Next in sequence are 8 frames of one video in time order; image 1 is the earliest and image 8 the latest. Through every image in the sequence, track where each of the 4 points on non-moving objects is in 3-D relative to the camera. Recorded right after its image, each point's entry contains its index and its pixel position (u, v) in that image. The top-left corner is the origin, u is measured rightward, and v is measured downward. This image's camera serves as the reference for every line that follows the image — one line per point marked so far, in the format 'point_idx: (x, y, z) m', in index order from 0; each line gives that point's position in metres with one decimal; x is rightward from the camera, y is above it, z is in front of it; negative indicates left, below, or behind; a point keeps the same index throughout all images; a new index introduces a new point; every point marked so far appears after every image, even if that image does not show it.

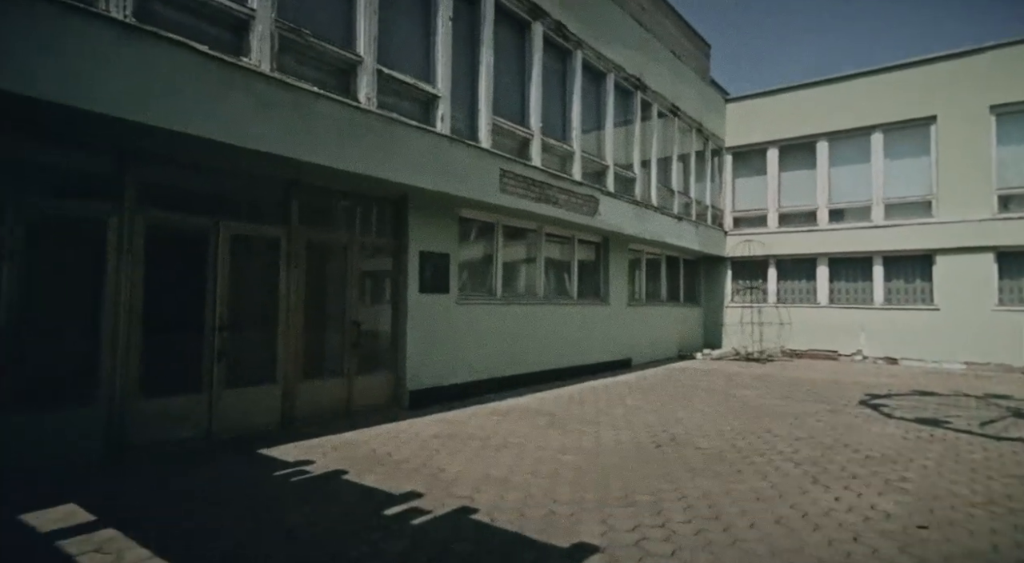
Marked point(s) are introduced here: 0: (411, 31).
0: (-1.1, +2.6, +6.2) m
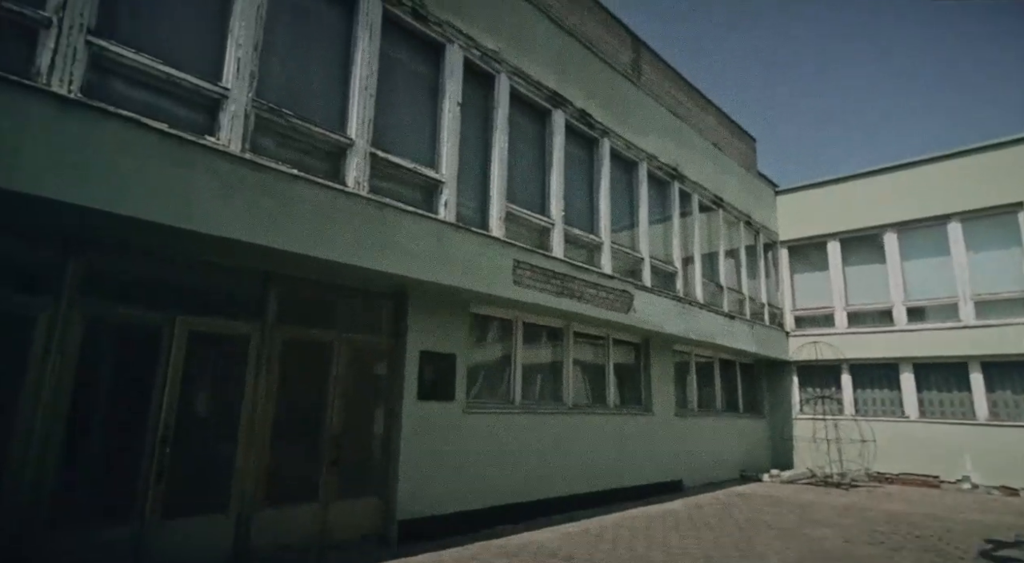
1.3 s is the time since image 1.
0: (-1.0, +1.6, +5.8) m
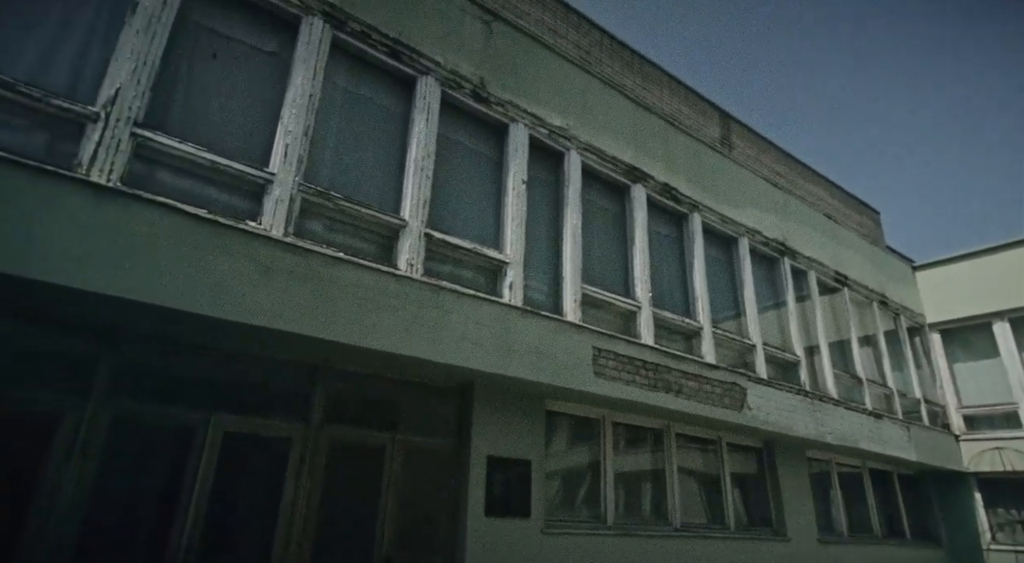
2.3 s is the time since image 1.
0: (-0.3, +0.8, +5.4) m
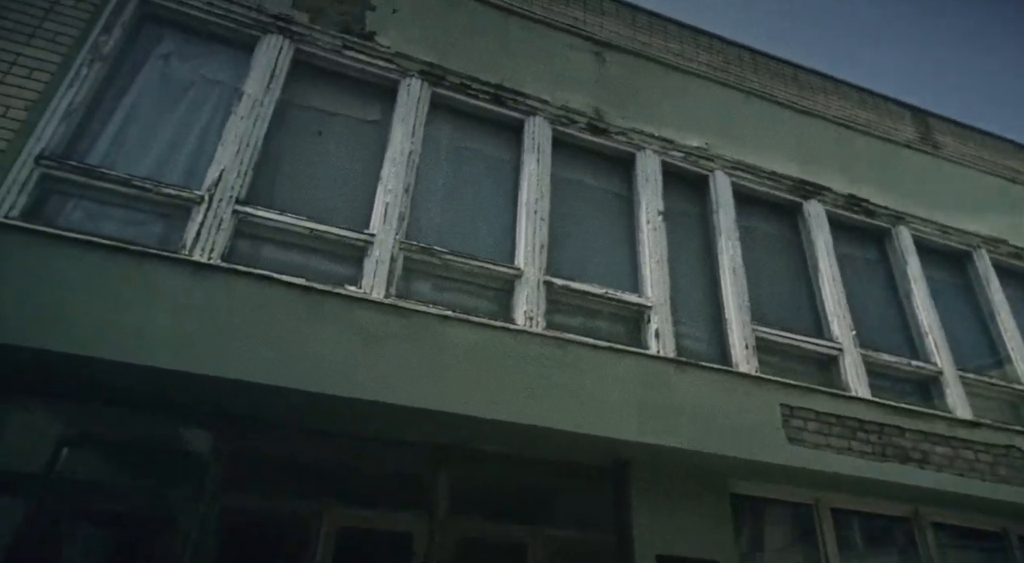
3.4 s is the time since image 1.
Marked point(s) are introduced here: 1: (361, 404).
0: (+0.7, +0.4, +4.7) m
1: (-0.9, -0.7, +3.5) m
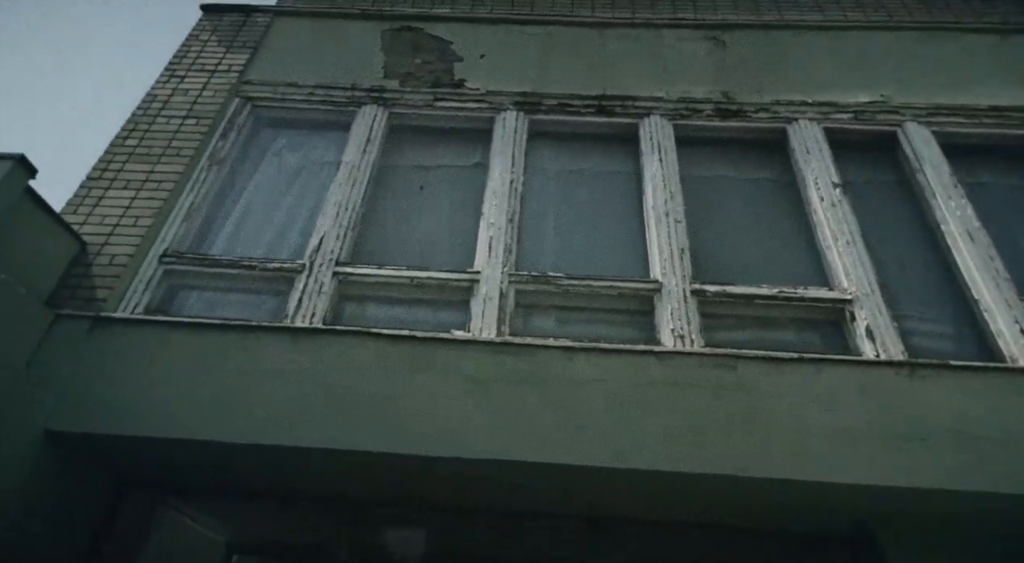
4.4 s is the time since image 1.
0: (+1.6, +0.3, +3.7) m
1: (-0.2, -0.9, +2.9) m
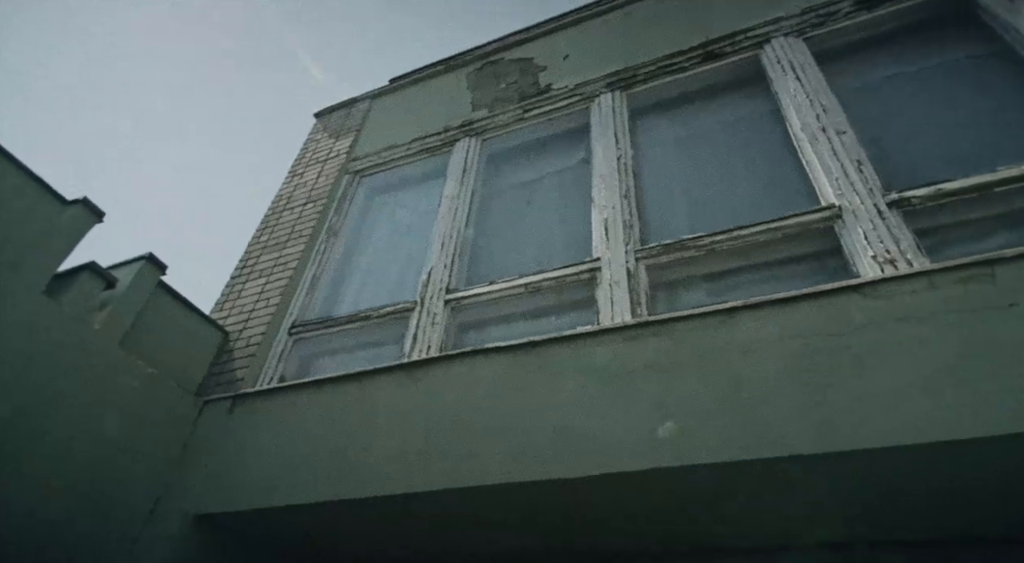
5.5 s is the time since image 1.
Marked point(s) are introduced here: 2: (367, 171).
0: (+2.1, +0.8, +2.7) m
1: (+0.5, -0.7, +2.2) m
2: (-1.1, +0.9, +4.6) m
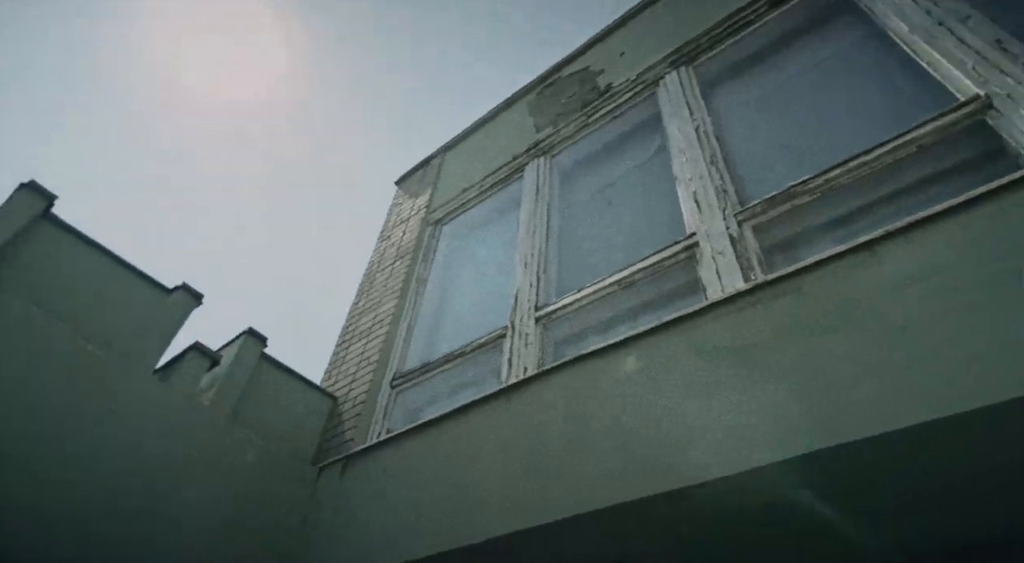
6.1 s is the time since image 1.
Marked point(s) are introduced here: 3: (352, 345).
0: (+2.2, +1.2, +2.1) m
1: (+0.8, -0.5, +1.7) m
2: (-0.5, +0.5, +4.6) m
3: (-1.1, -0.4, +4.1) m
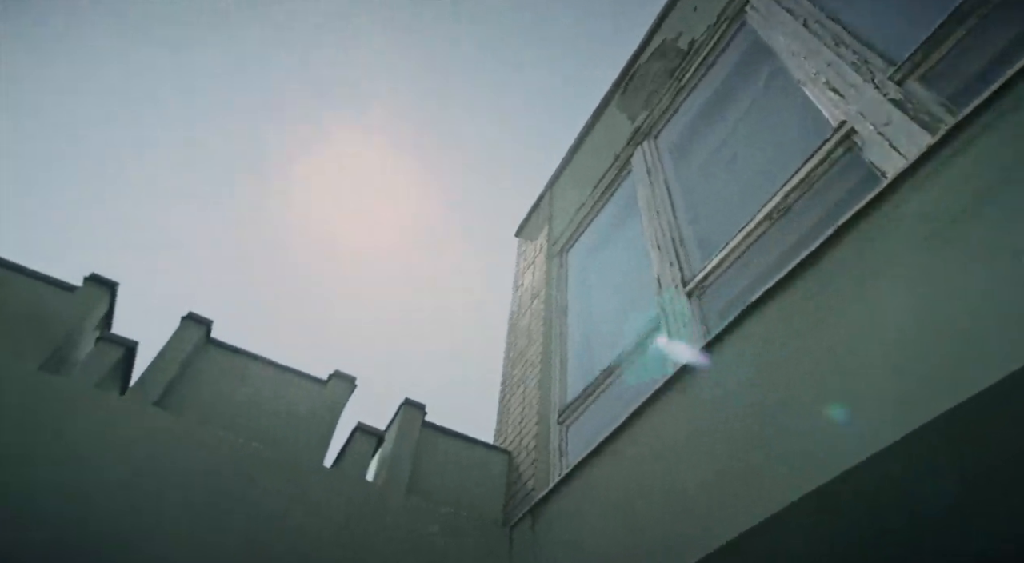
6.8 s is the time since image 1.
0: (+2.1, +2.0, +1.4) m
1: (+1.2, -0.1, +1.1) m
2: (+0.4, +0.3, +4.4) m
3: (0.0, -0.8, +3.9) m
